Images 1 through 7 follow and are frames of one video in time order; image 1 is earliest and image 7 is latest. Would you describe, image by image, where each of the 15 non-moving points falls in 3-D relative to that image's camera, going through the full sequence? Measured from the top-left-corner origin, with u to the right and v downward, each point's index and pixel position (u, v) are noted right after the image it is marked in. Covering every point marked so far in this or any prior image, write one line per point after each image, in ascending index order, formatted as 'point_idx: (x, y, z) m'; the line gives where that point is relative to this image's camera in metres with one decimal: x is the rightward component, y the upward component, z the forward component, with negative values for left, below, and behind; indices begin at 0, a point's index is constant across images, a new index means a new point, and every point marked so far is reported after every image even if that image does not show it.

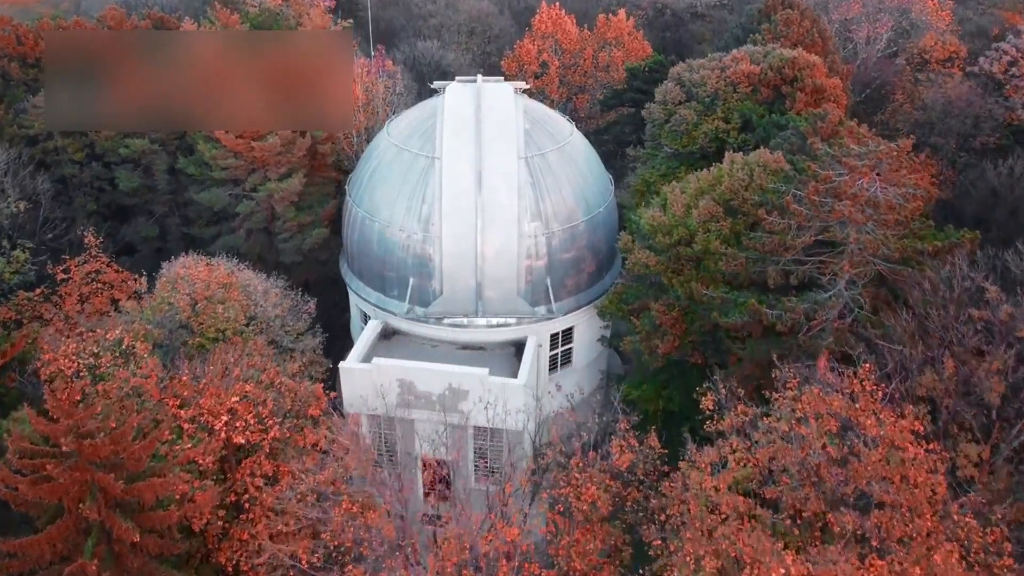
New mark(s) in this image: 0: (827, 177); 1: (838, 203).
0: (+7.9, +2.7, +19.9) m
1: (+8.0, +2.1, +19.7) m
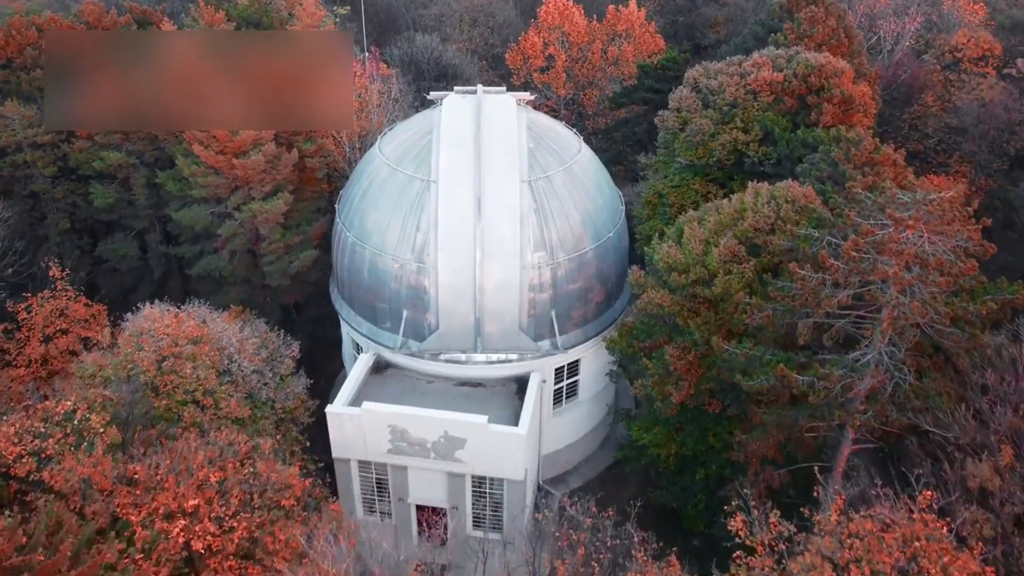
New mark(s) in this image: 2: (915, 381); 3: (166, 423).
0: (+7.9, +1.2, +17.6) m
1: (+8.0, +0.6, +17.4) m
2: (+8.9, -2.0, +17.7) m
3: (-8.1, -3.2, +18.9) m
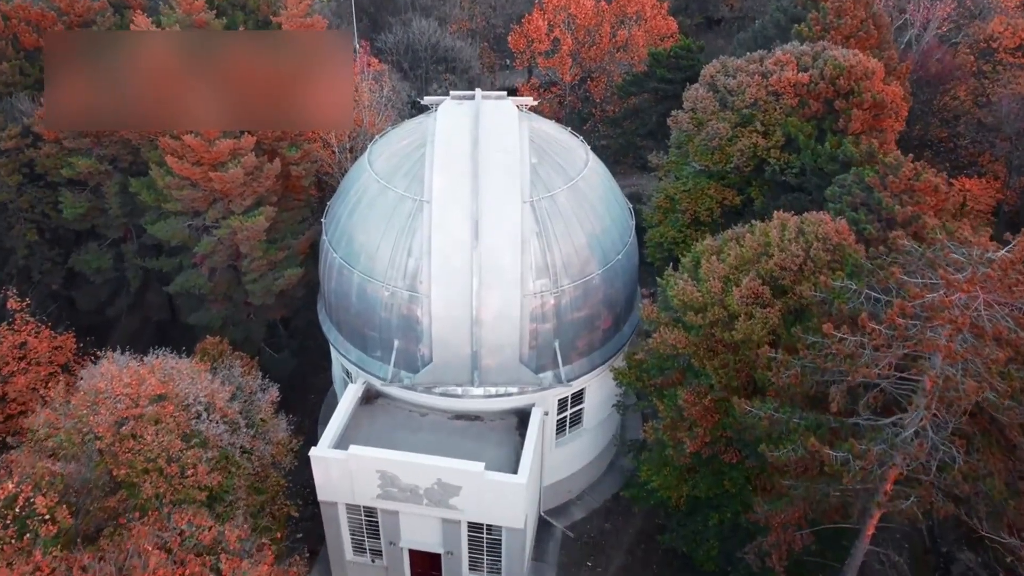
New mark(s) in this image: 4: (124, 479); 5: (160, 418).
0: (+7.8, -0.2, +15.4) m
1: (+8.0, -0.7, +15.3) m
2: (+8.9, -3.4, +15.7) m
3: (-8.2, -4.4, +17.1) m
4: (-8.3, -4.1, +17.1) m
5: (-7.8, -2.9, +17.6) m
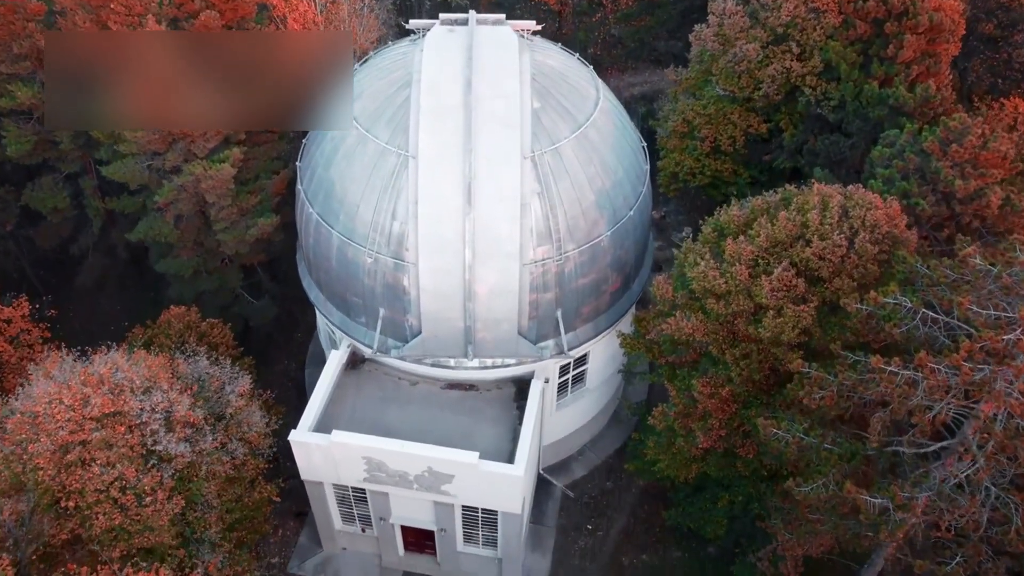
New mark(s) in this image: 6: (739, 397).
0: (+7.8, -0.8, +13.0) m
1: (+7.9, -1.4, +12.9) m
2: (+8.8, -3.9, +13.8) m
3: (-8.3, -4.6, +15.3) m
4: (-8.4, -4.3, +15.4) m
5: (-7.9, -3.0, +15.6) m
6: (+5.5, -2.6, +19.3) m
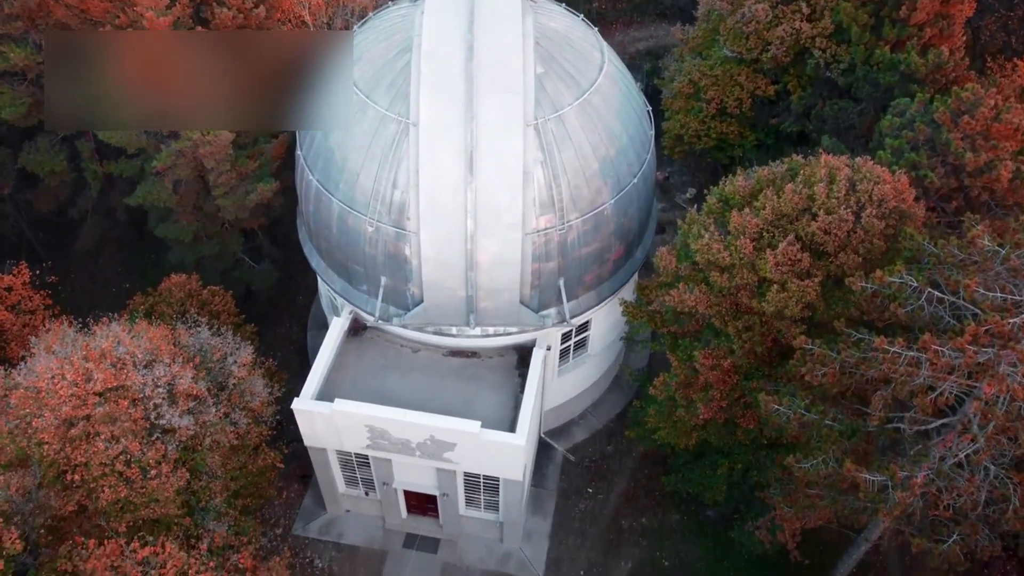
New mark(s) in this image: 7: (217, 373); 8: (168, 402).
0: (+7.8, -0.5, +12.9) m
1: (+7.9, -1.1, +12.8) m
2: (+8.8, -3.6, +13.9) m
3: (-8.2, -4.2, +15.5) m
4: (-8.4, -3.8, +15.5) m
5: (-7.8, -2.5, +15.6) m
6: (+5.5, -2.0, +19.3) m
7: (-7.1, -2.0, +19.2) m
8: (-7.3, -2.4, +16.8) m
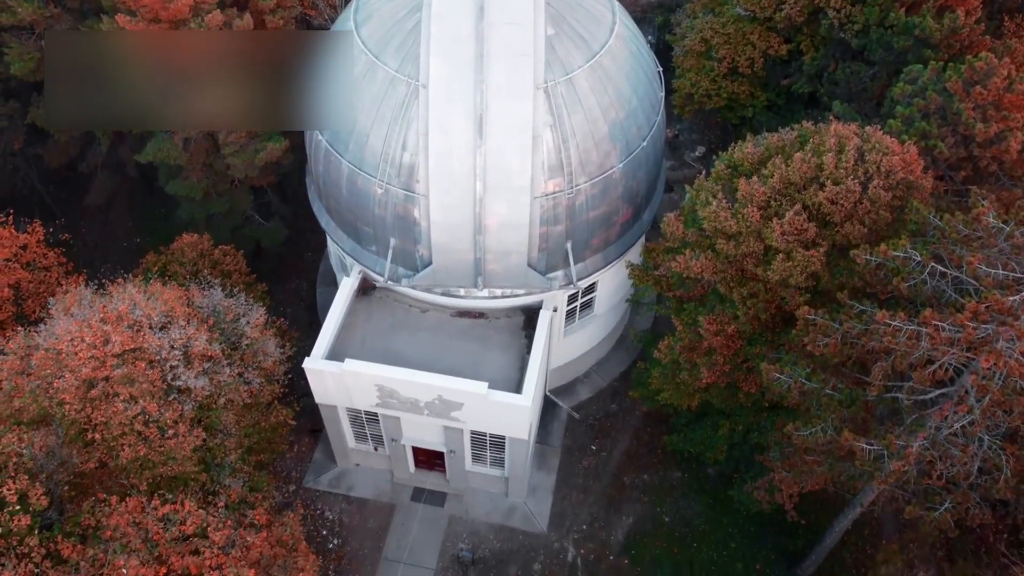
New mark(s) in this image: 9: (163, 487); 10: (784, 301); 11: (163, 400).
0: (+7.9, -0.2, +13.1) m
1: (+8.1, -0.8, +13.1) m
2: (+8.9, -3.2, +14.3) m
3: (-8.1, -3.5, +16.1) m
4: (-8.2, -3.1, +16.0) m
5: (-7.7, -1.8, +16.1) m
6: (+5.7, -1.2, +19.6) m
7: (-6.9, -1.1, +19.6) m
8: (-7.1, -1.6, +17.3) m
9: (-7.4, -4.2, +16.9) m
10: (+6.3, -0.3, +18.7) m
11: (-7.3, -2.3, +16.8) m
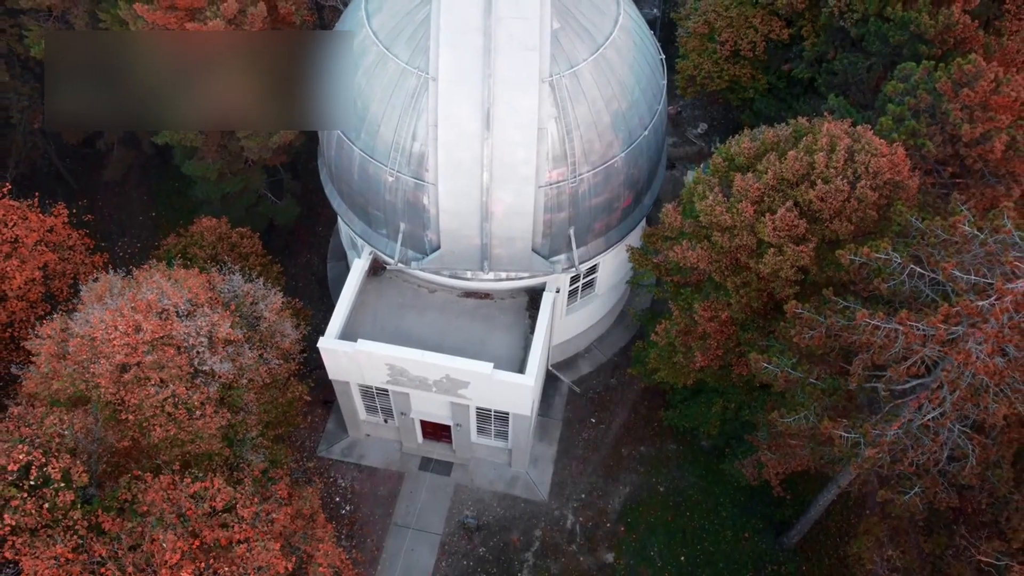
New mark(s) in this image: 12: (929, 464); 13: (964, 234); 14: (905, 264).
0: (+8.0, -0.3, +14.1) m
1: (+8.2, -0.9, +14.1) m
2: (+9.0, -3.2, +15.4) m
3: (-8.0, -3.3, +17.3) m
4: (-8.1, -2.9, +17.3) m
5: (-7.6, -1.6, +17.2) m
6: (+5.8, -0.9, +20.6) m
7: (-6.8, -0.7, +20.7) m
8: (-7.0, -1.4, +18.4) m
9: (-7.3, -4.0, +18.1) m
10: (+6.5, -0.1, +19.7) m
11: (-7.2, -2.1, +17.9) m
12: (+8.2, -3.4, +15.6) m
13: (+8.7, +1.1, +15.3) m
14: (+7.7, +0.5, +15.6) m
